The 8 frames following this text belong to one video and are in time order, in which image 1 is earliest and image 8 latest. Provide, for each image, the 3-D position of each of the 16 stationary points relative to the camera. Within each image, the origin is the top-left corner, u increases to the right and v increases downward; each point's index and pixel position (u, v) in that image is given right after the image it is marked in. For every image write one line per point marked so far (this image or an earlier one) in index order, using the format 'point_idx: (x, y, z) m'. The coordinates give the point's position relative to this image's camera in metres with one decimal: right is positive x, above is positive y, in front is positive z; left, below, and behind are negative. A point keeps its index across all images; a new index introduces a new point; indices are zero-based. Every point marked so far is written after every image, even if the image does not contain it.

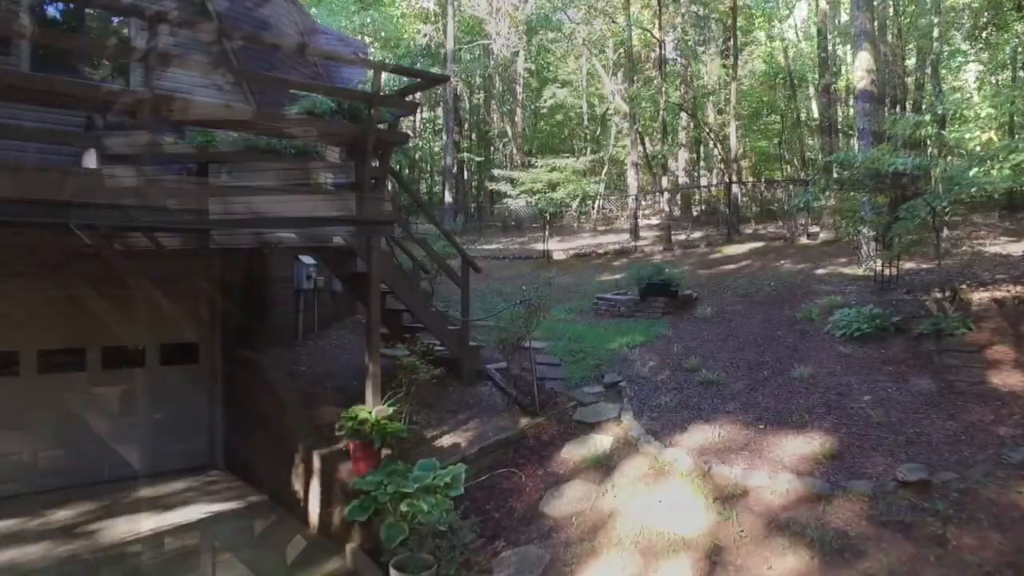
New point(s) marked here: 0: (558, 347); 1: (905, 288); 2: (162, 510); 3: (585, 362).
0: (+0.5, -0.6, +8.5) m
1: (+4.1, 0.0, +8.4) m
2: (-2.8, -1.7, +6.3) m
3: (+0.7, -0.7, +7.8) m
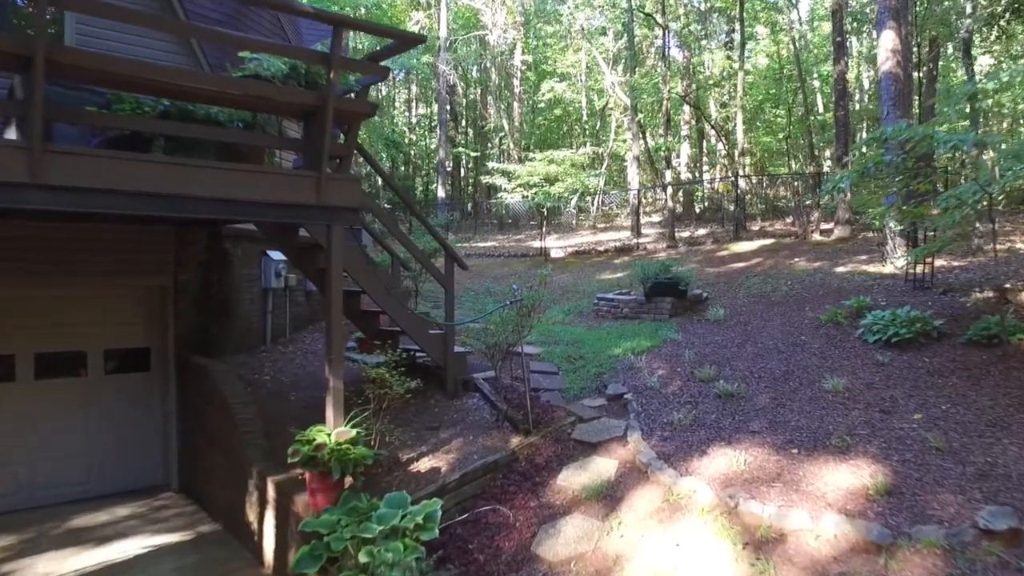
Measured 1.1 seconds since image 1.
0: (+0.4, -0.6, +7.6) m
1: (+4.0, 0.0, +7.5) m
2: (-2.8, -1.7, +5.4) m
3: (+0.6, -0.7, +6.9) m
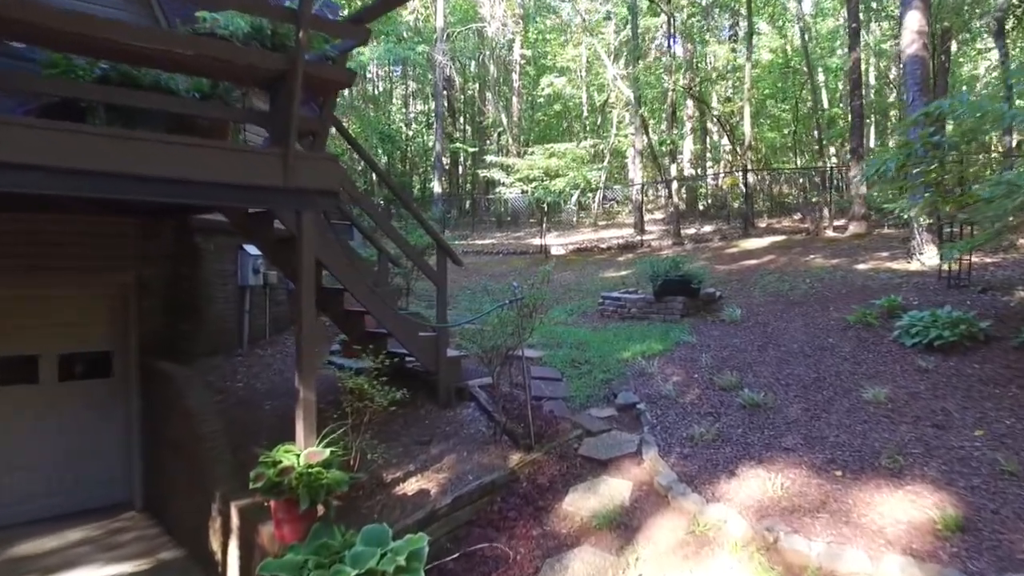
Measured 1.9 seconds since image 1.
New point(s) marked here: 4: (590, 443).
0: (+0.4, -0.6, +7.0) m
1: (+4.0, 0.0, +6.9) m
2: (-2.8, -1.7, +4.8) m
3: (+0.6, -0.7, +6.3) m
4: (+0.5, -1.0, +5.1) m
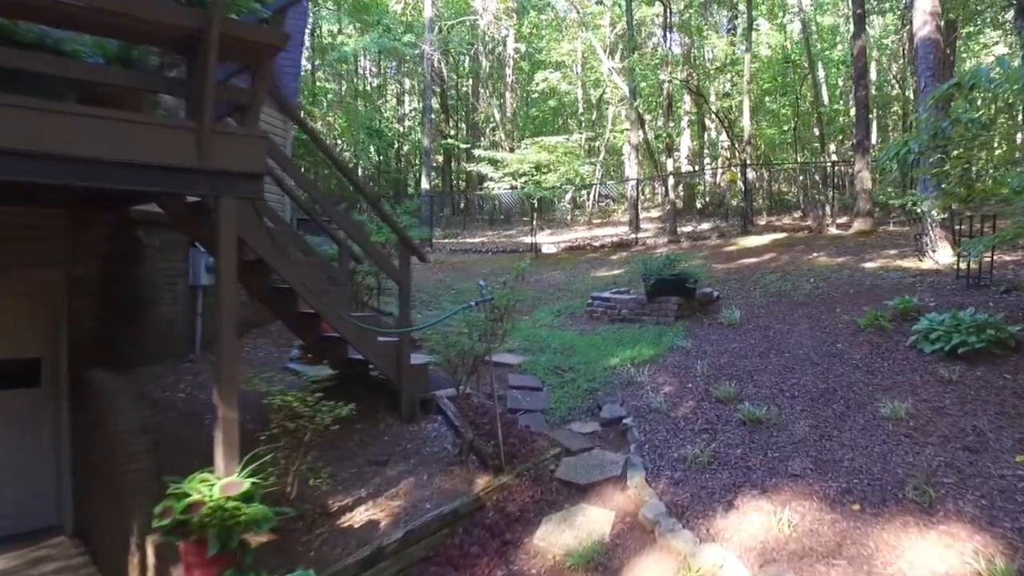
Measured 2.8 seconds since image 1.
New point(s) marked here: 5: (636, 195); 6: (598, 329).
0: (+0.2, -0.6, +6.4) m
1: (+3.8, 0.0, +6.3) m
2: (-3.0, -1.7, +4.2) m
3: (+0.4, -0.7, +5.7) m
4: (+0.3, -1.0, +4.4) m
5: (+2.6, +2.0, +16.6) m
6: (+0.8, -0.4, +7.6) m
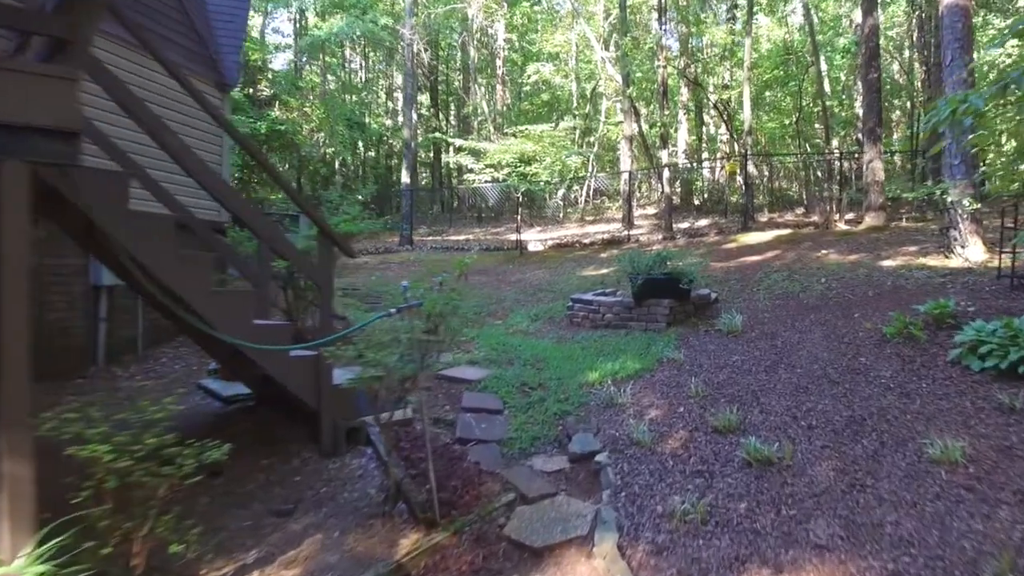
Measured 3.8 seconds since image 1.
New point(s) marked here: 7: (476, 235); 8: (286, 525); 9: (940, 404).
0: (-0.1, -0.6, +5.4) m
1: (+3.6, 0.0, +5.3) m
2: (-3.3, -1.7, +3.2) m
3: (+0.2, -0.7, +4.7) m
4: (0.0, -1.0, +3.4) m
5: (+2.3, +2.0, +15.6) m
6: (+0.5, -0.4, +6.6) m
7: (-0.8, +1.2, +17.8) m
8: (-1.0, -1.0, +3.5) m
9: (+2.0, -0.5, +3.8) m
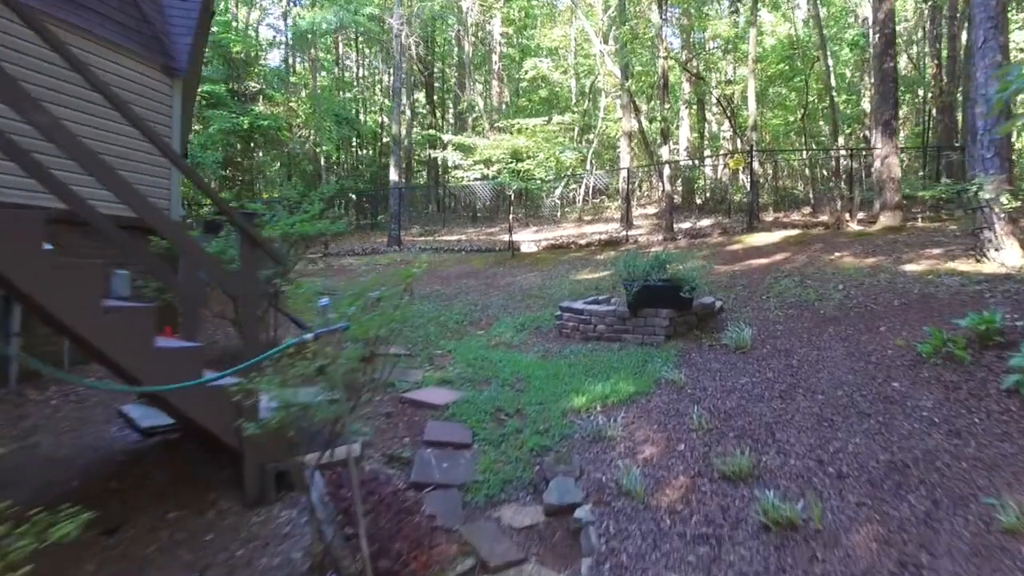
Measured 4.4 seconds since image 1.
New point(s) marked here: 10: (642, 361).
0: (-0.2, -0.7, +4.7) m
1: (+3.4, -0.1, +4.6) m
2: (-3.4, -1.7, +2.4) m
3: (0.0, -0.8, +4.0) m
4: (-0.1, -1.0, +2.7) m
5: (+2.2, +1.9, +14.9) m
6: (+0.4, -0.5, +5.8) m
7: (-0.9, +1.1, +17.1) m
8: (-1.1, -1.1, +2.7) m
9: (+1.9, -0.6, +3.1) m
10: (+0.8, -0.5, +5.2) m
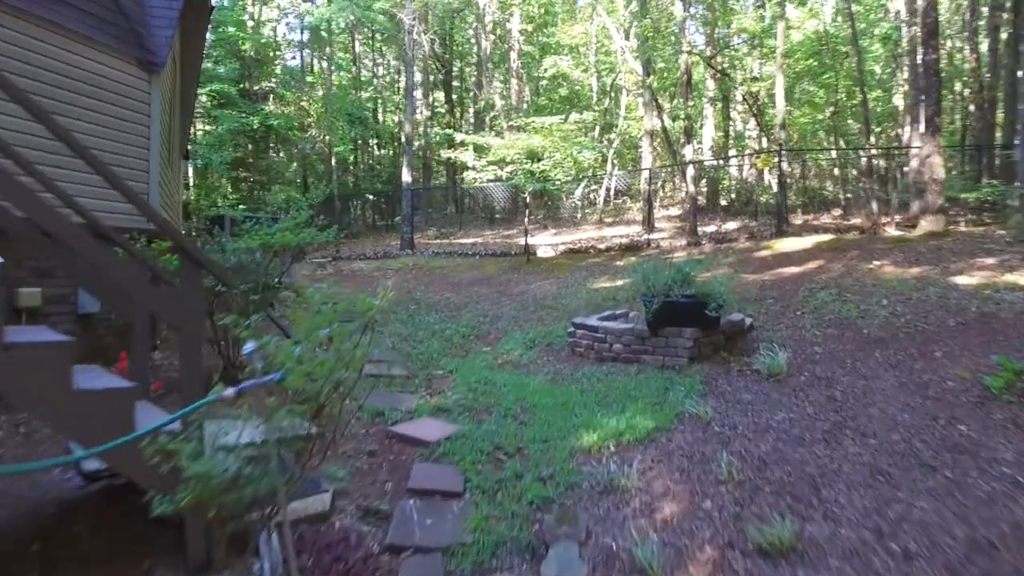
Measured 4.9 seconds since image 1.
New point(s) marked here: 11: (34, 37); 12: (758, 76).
0: (-0.2, -0.8, +4.1) m
1: (+3.4, -0.2, +3.9) m
2: (-3.5, -1.8, +2.0) m
3: (0.0, -0.9, +3.4) m
4: (-0.2, -1.1, +2.2) m
5: (+2.5, +1.8, +14.2) m
6: (+0.4, -0.6, +5.3) m
7: (-0.6, +1.0, +16.5) m
8: (-1.2, -1.2, +2.2) m
9: (+1.8, -0.7, +2.5) m
10: (+0.9, -0.6, +4.6) m
11: (-2.9, +1.5, +4.9) m
12: (+6.1, +5.3, +19.8) m
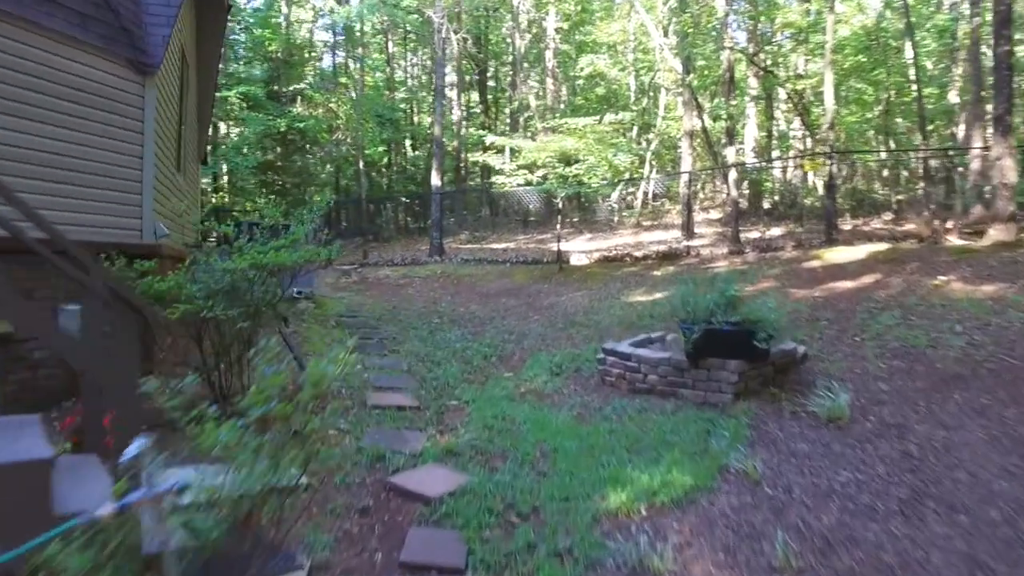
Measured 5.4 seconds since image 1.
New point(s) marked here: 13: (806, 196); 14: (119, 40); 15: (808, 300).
0: (-0.1, -0.9, +3.5) m
1: (+3.5, -0.3, +3.2) m
2: (-3.5, -2.0, +1.6) m
3: (0.0, -1.0, +2.8) m
4: (-0.2, -1.3, +1.6) m
5: (+3.0, +1.6, +13.6) m
6: (+0.6, -0.7, +4.7) m
7: (+0.1, +0.9, +16.0) m
8: (-1.2, -1.3, +1.7) m
9: (+1.8, -0.9, +1.8) m
10: (+0.9, -0.7, +4.0) m
11: (-2.8, +1.4, +4.5) m
12: (+6.9, +5.1, +19.0) m
13: (+5.4, +1.7, +14.7) m
14: (-2.6, +1.6, +5.3) m
15: (+2.5, -0.1, +6.8) m
